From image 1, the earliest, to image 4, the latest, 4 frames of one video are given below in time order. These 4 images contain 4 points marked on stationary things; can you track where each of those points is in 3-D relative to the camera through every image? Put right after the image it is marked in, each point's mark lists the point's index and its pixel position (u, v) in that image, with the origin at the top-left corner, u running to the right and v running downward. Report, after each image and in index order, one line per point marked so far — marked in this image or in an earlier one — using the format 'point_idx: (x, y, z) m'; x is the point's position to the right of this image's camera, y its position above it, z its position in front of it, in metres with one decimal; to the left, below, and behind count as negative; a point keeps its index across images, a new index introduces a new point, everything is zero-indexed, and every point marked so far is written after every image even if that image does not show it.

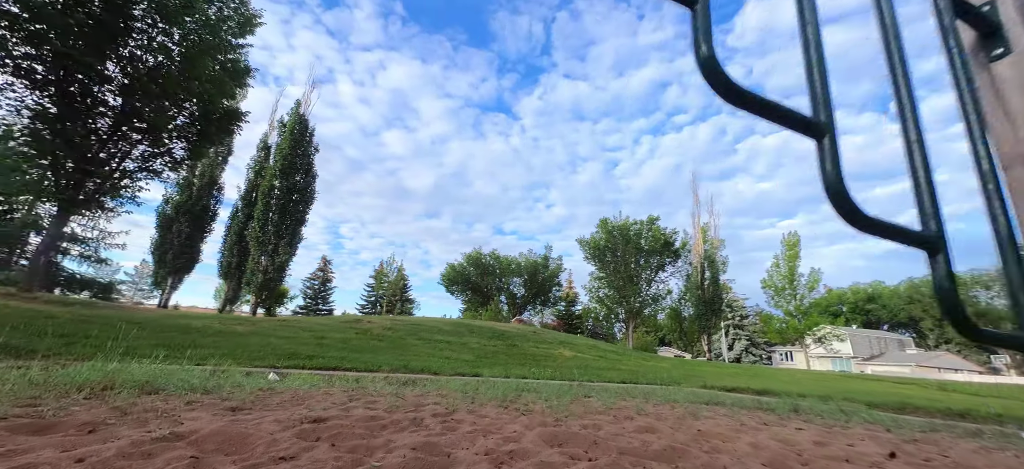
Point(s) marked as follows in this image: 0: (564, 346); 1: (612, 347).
0: (+1.9, -4.4, +16.6) m
1: (+4.4, -5.1, +19.3) m
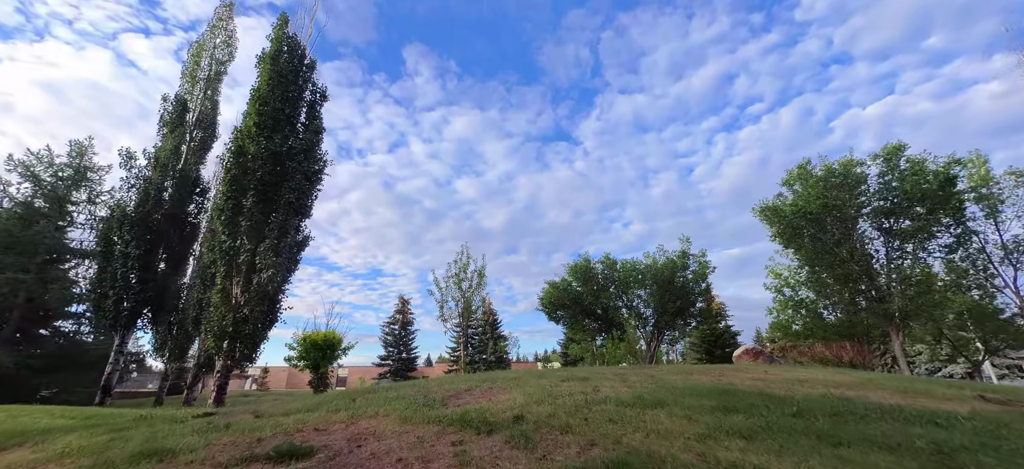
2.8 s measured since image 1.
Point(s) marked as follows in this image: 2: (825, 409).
0: (+6.3, -1.5, +1.8) m
1: (+9.3, -2.0, +3.9) m
2: (+5.1, -2.1, +6.0) m
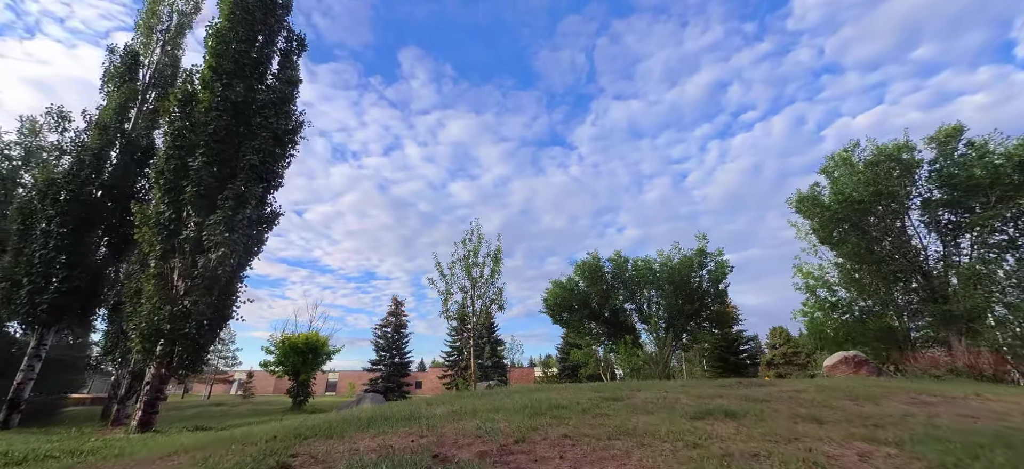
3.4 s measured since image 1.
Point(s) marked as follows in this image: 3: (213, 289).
0: (+7.0, -0.8, -1.1) m
1: (+10.0, -1.4, +1.1) m
2: (+5.7, -1.4, +3.2) m
3: (-7.0, -1.3, +9.9) m
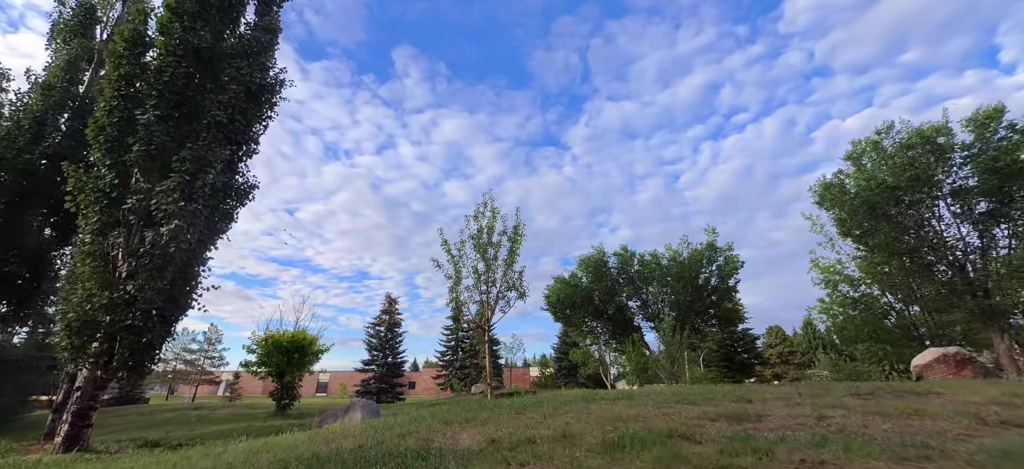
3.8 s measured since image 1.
0: (+7.6, -0.2, -2.8) m
1: (+10.6, -0.9, -0.6) m
2: (+6.3, -0.9, +1.4) m
3: (-6.5, -0.7, +8.0) m
